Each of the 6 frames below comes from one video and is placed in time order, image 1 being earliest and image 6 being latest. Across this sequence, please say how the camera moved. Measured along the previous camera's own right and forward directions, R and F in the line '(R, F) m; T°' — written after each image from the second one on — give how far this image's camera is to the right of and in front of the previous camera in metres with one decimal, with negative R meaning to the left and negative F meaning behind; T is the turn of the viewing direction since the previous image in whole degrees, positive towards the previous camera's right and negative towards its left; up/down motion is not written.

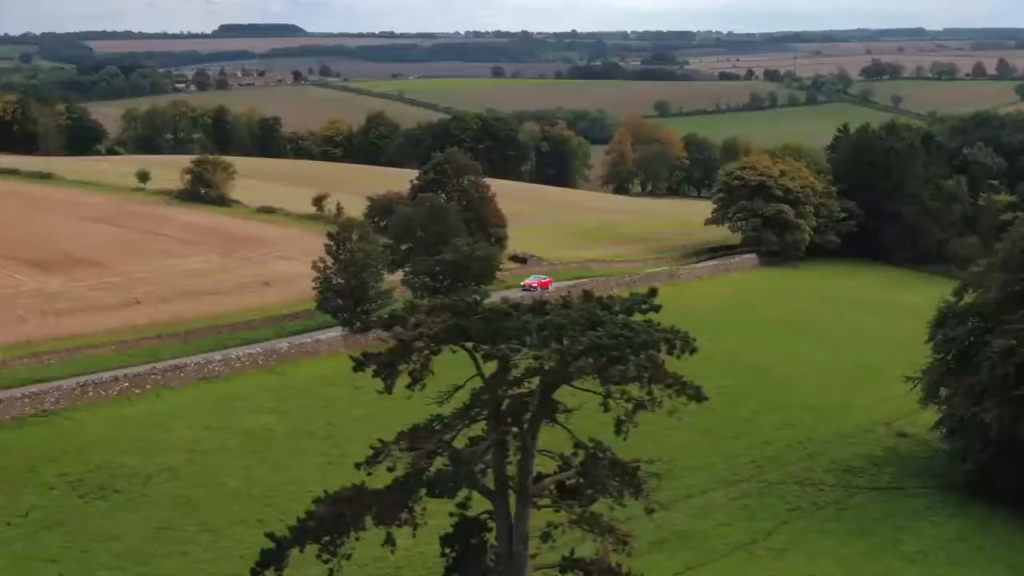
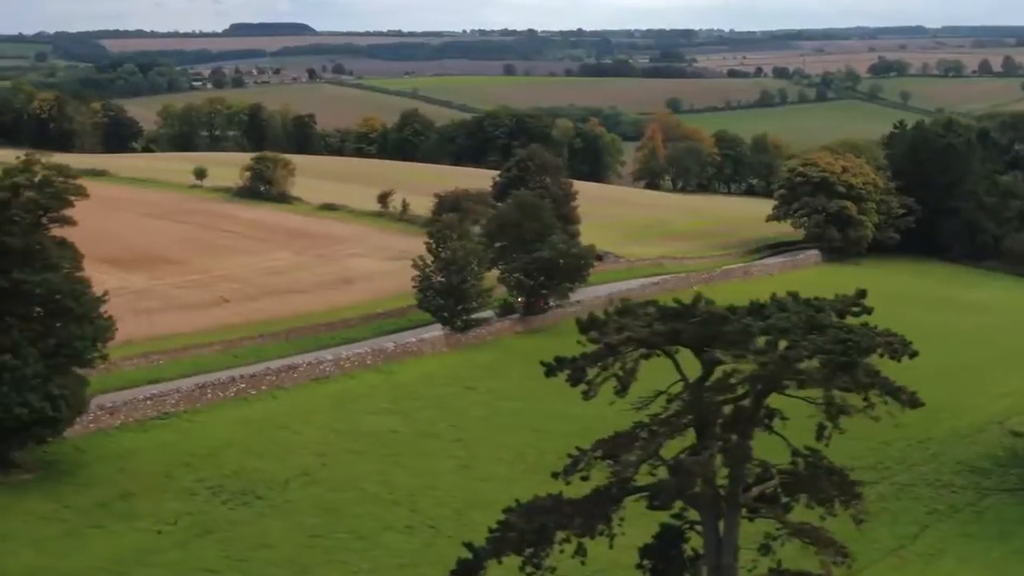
(-2.5, +1.1) m; 0°
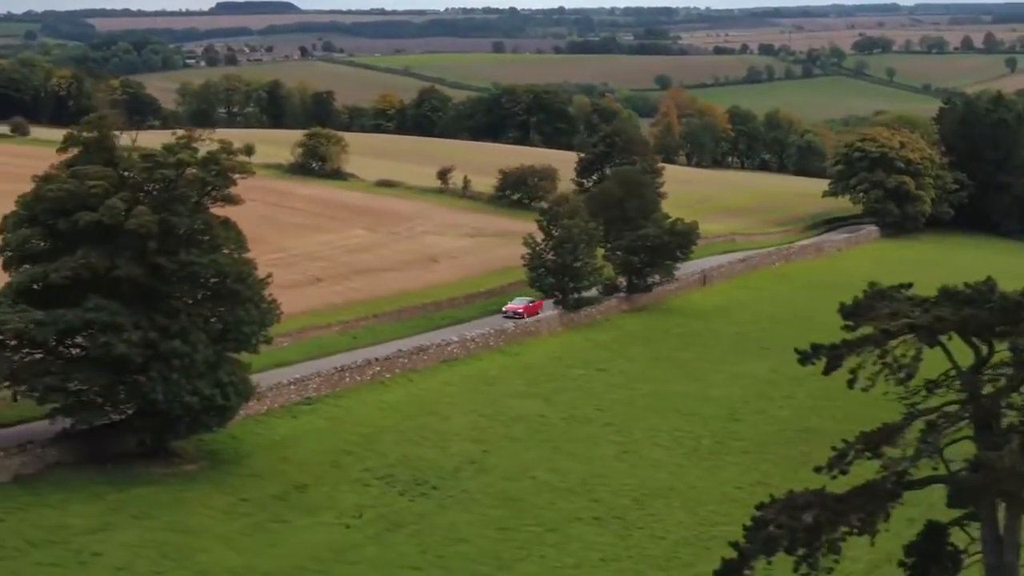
(-3.2, +1.6) m; 0°
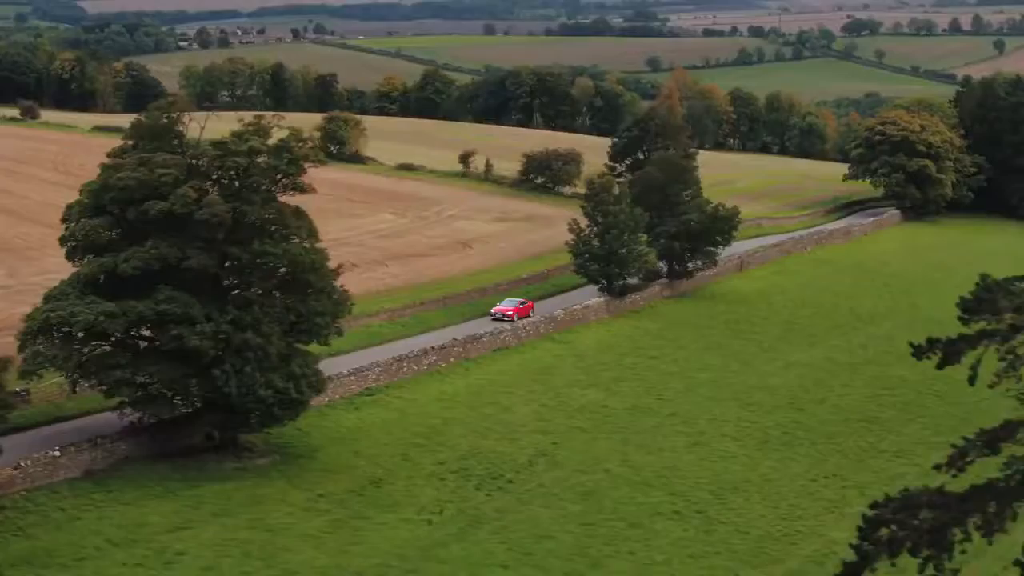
(-1.4, +0.7) m; 0°
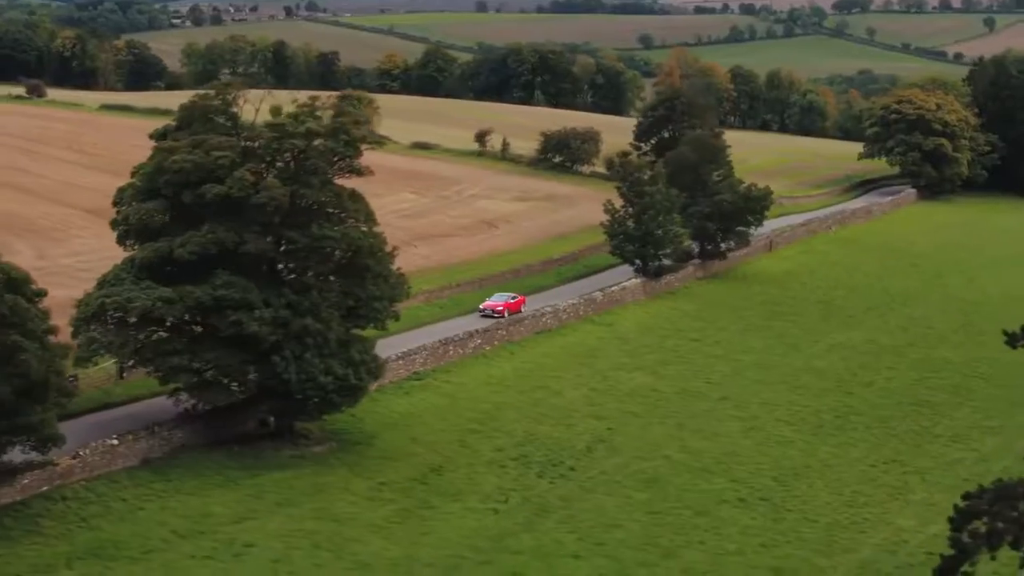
(-1.1, +0.6) m; 0°
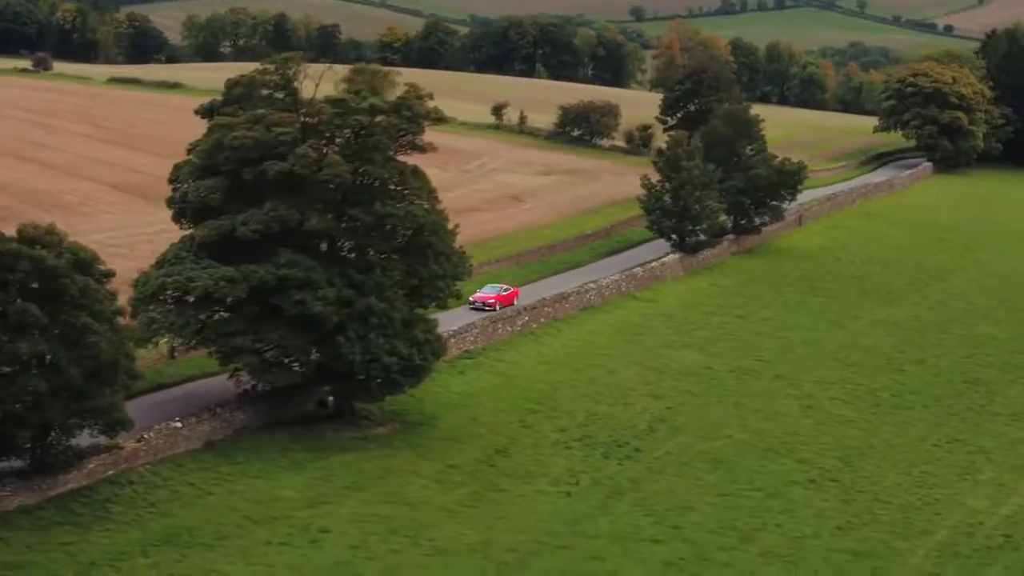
(-1.1, +0.6) m; 0°
